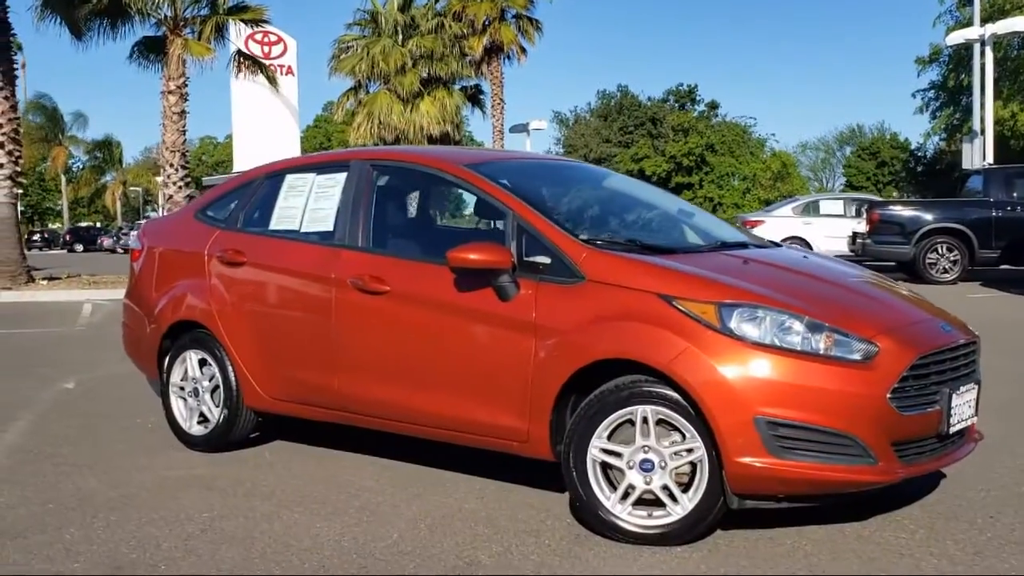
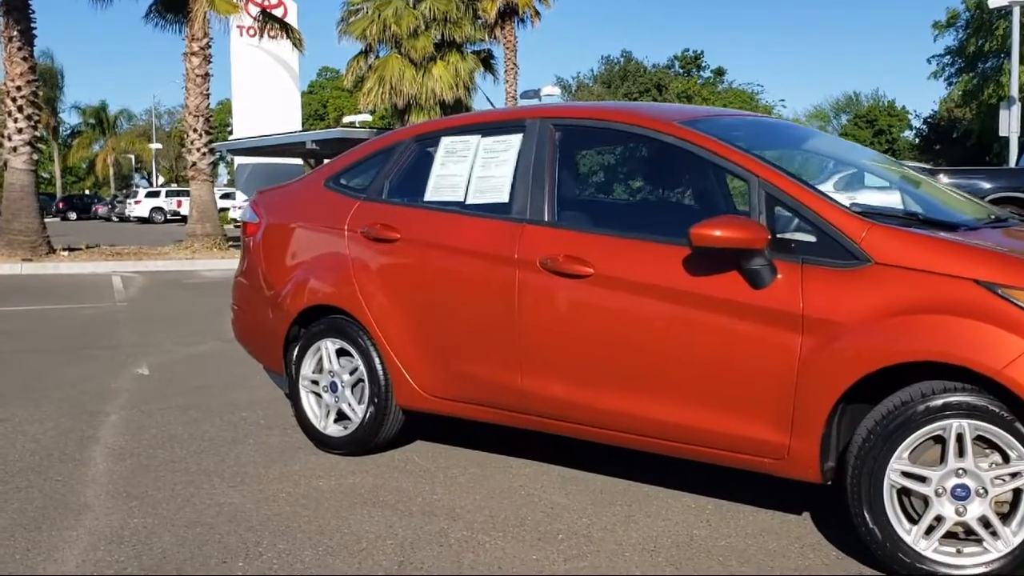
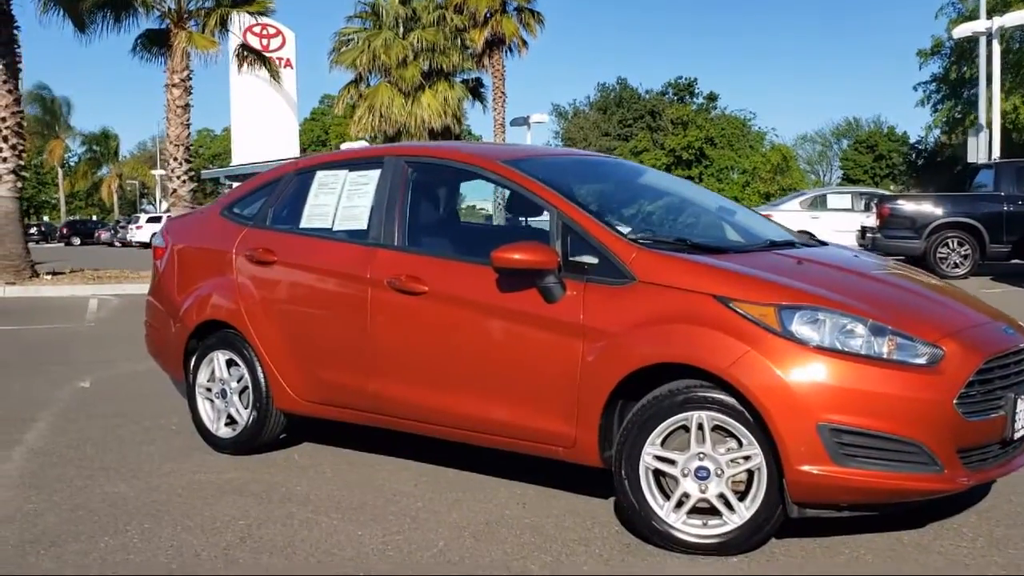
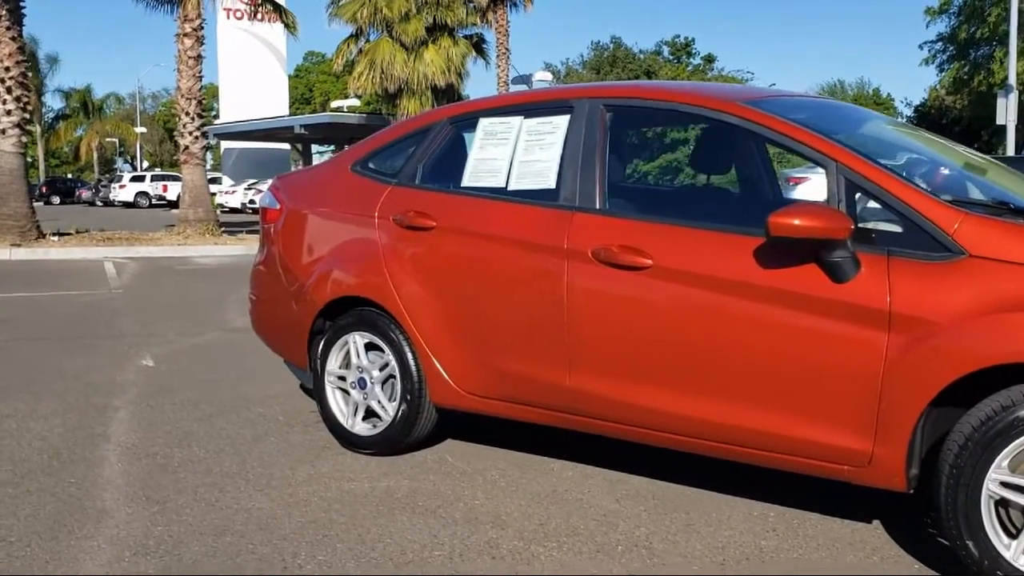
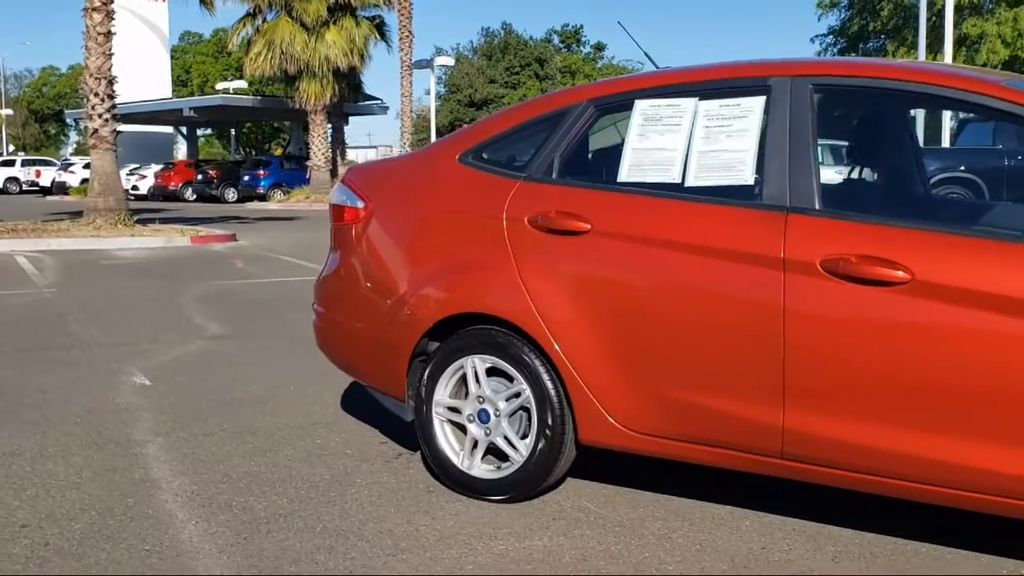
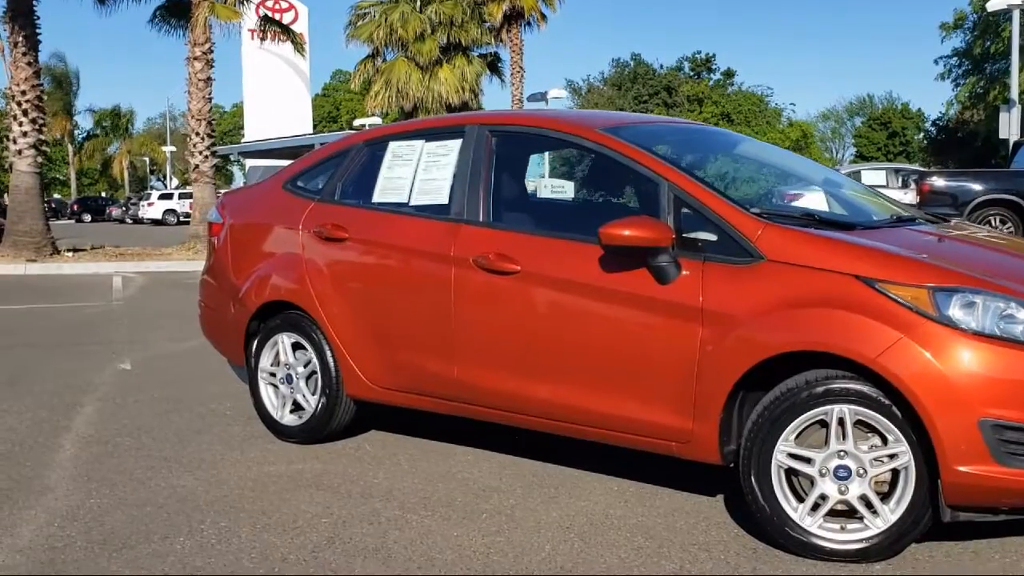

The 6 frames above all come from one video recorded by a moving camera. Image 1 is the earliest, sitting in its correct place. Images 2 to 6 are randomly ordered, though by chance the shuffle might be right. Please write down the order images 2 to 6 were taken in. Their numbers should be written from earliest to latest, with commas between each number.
3, 6, 2, 4, 5
